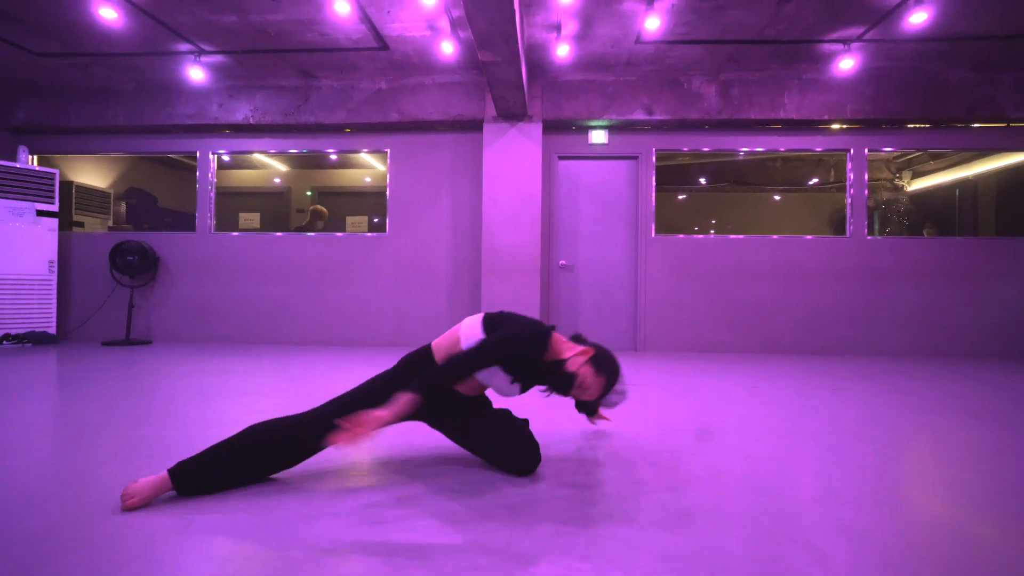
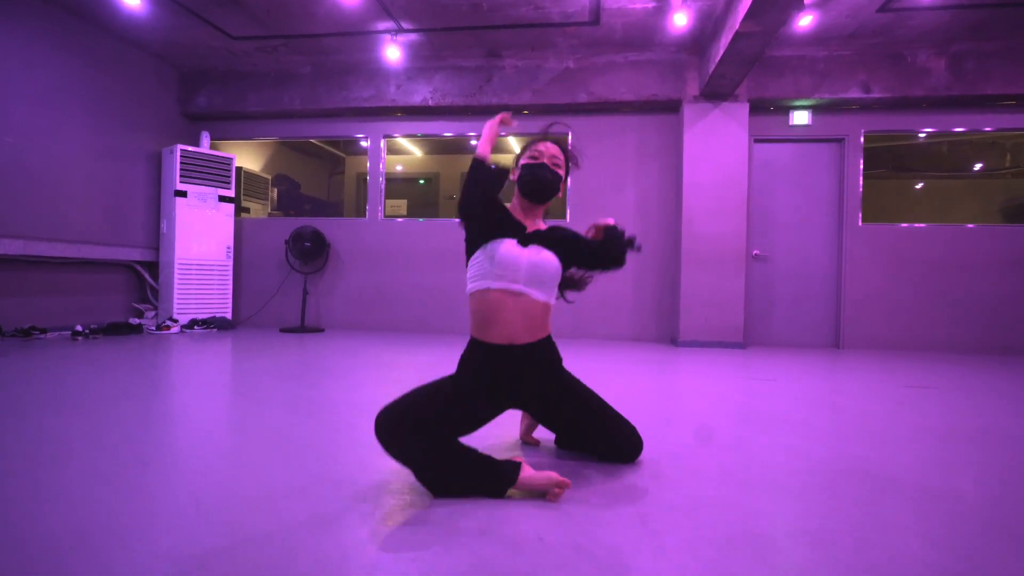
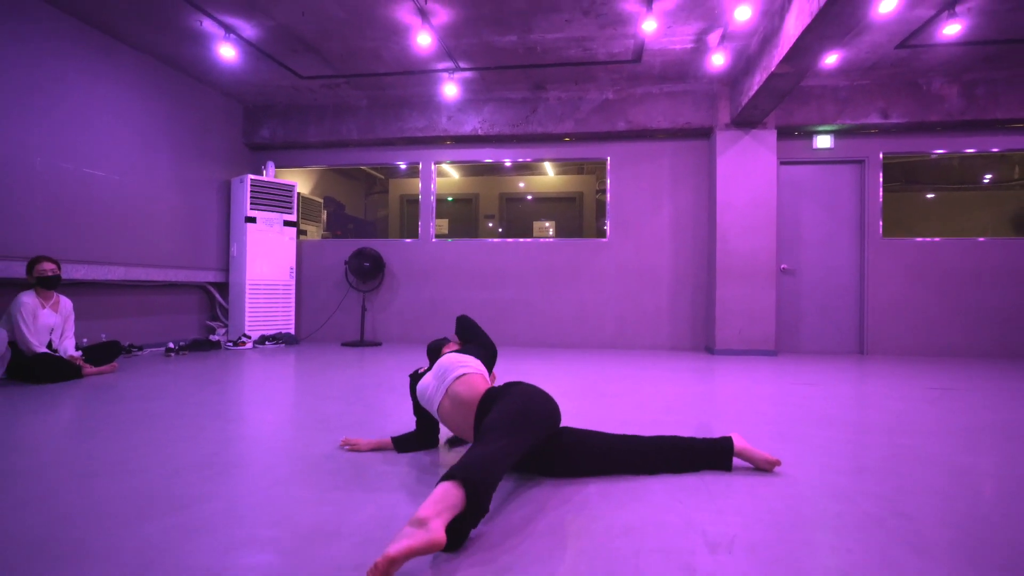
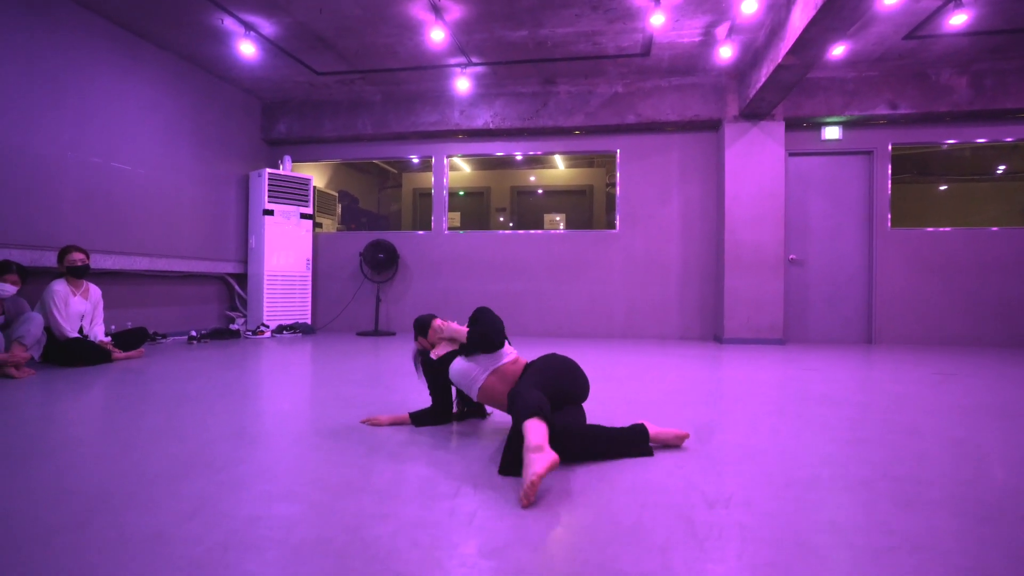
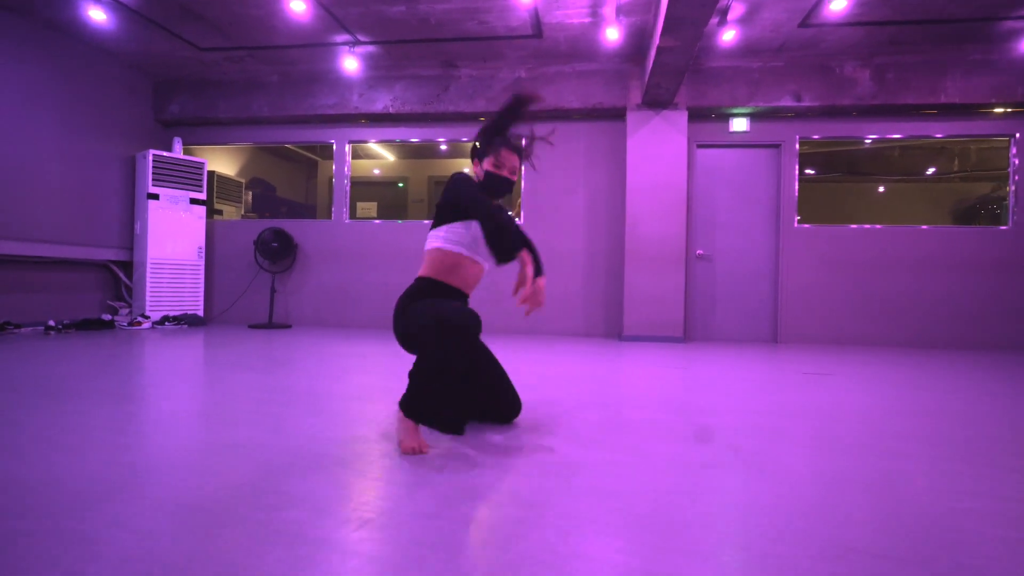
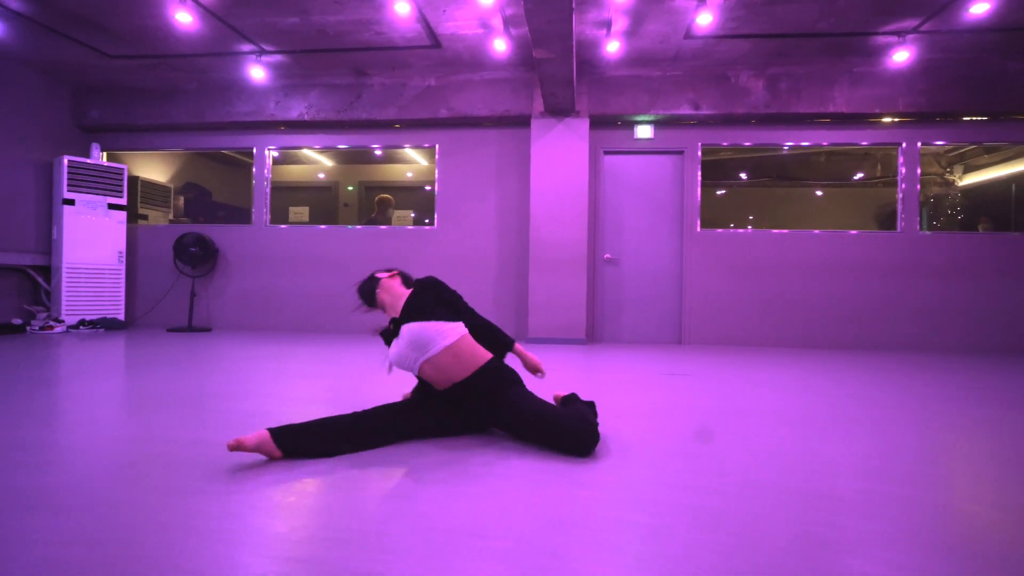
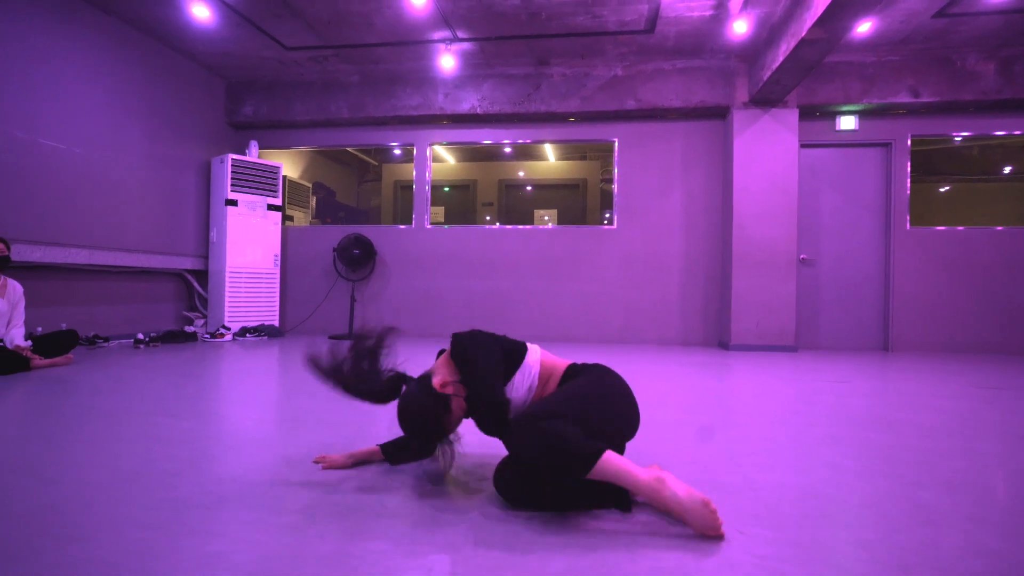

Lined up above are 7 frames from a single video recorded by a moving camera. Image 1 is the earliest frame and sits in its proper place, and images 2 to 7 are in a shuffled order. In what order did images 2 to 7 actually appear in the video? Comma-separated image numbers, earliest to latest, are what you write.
6, 5, 2, 7, 3, 4
